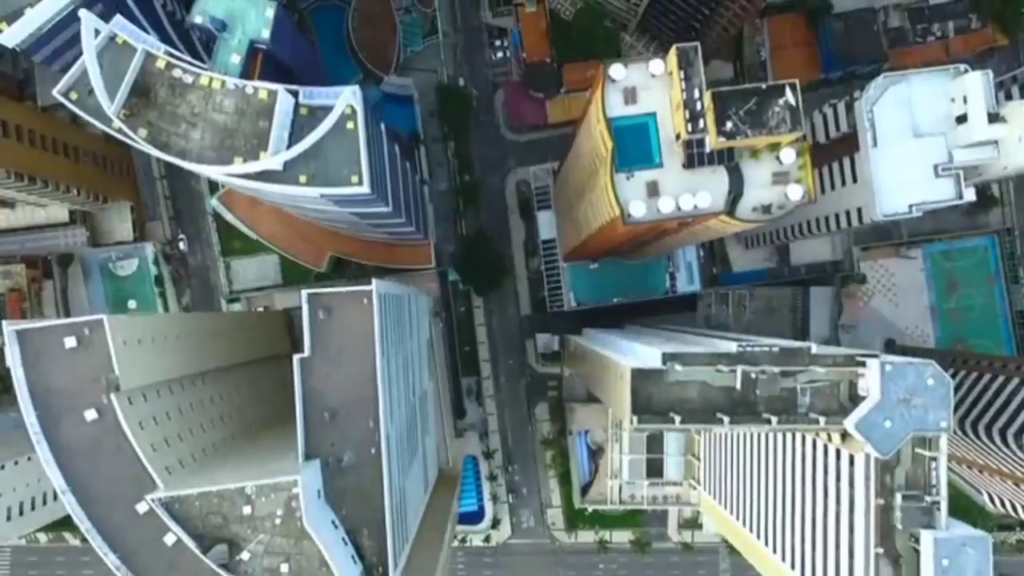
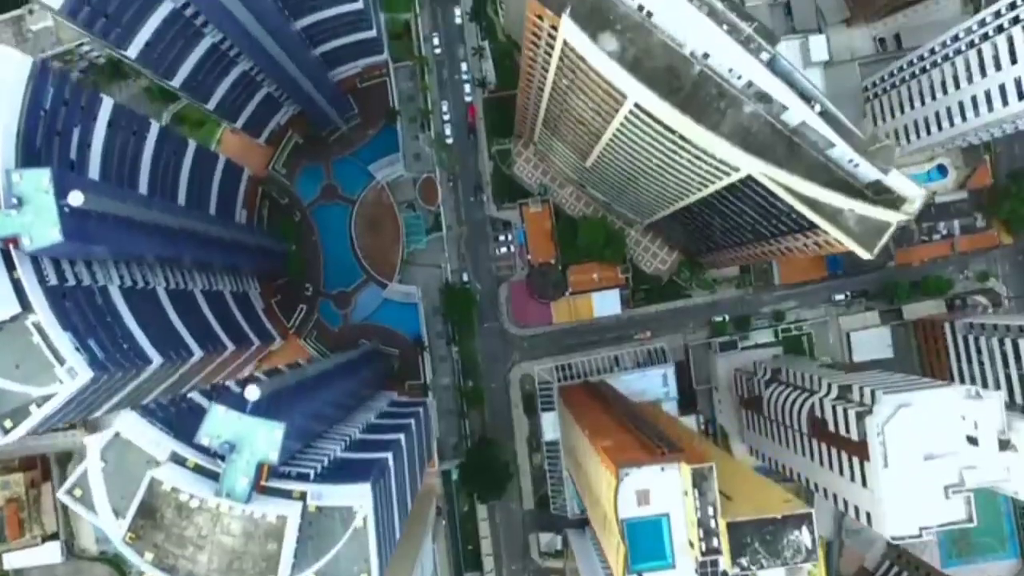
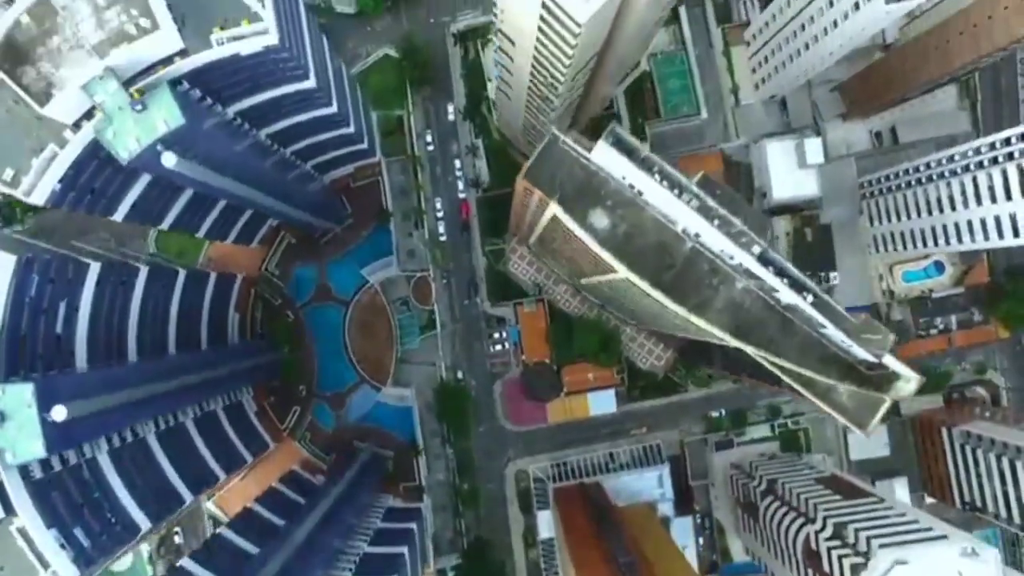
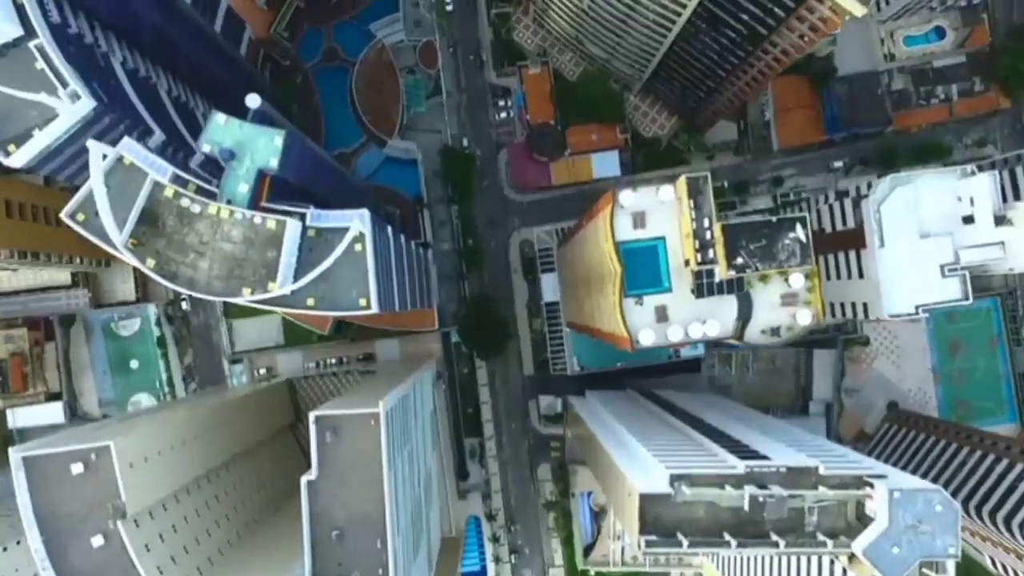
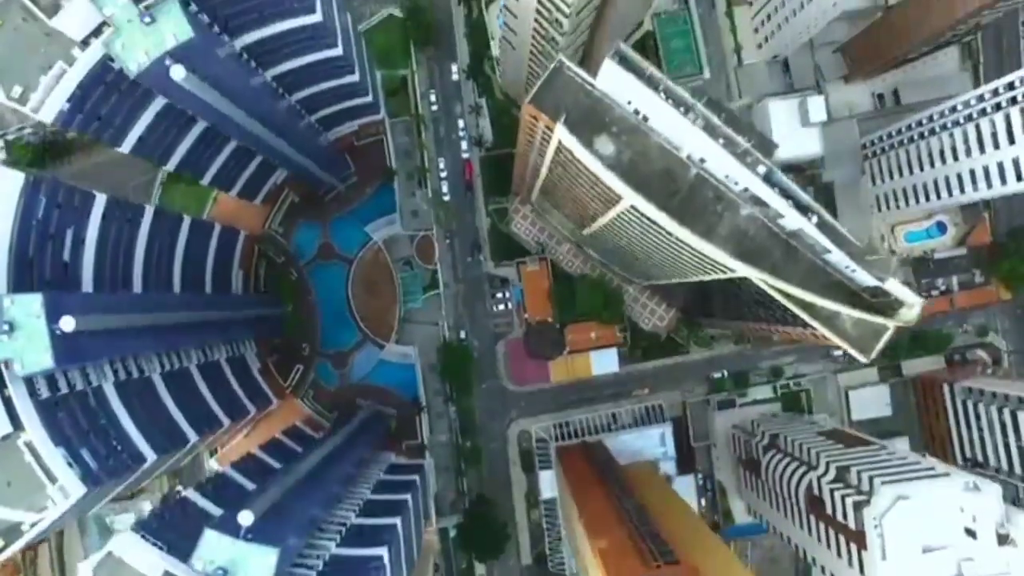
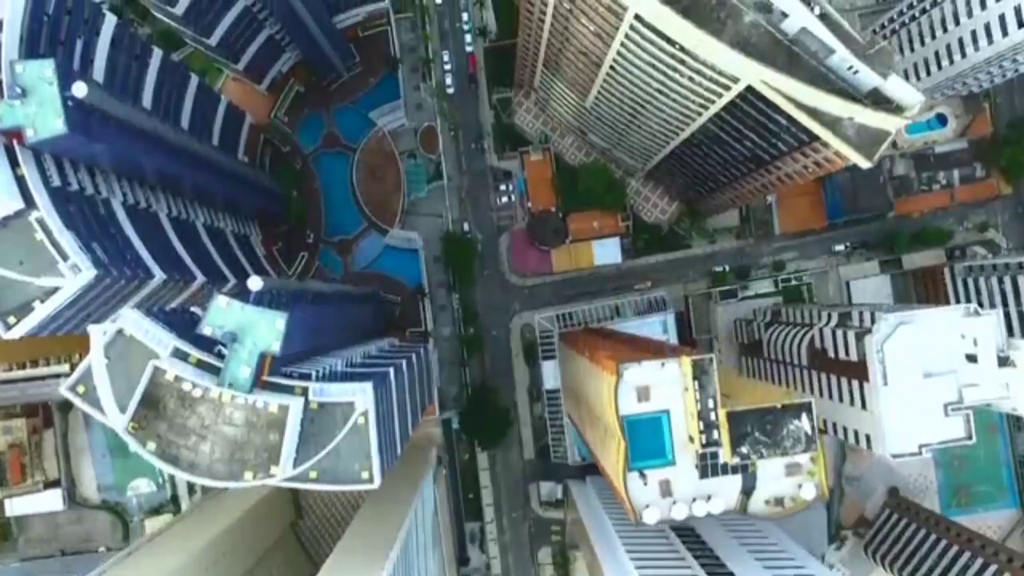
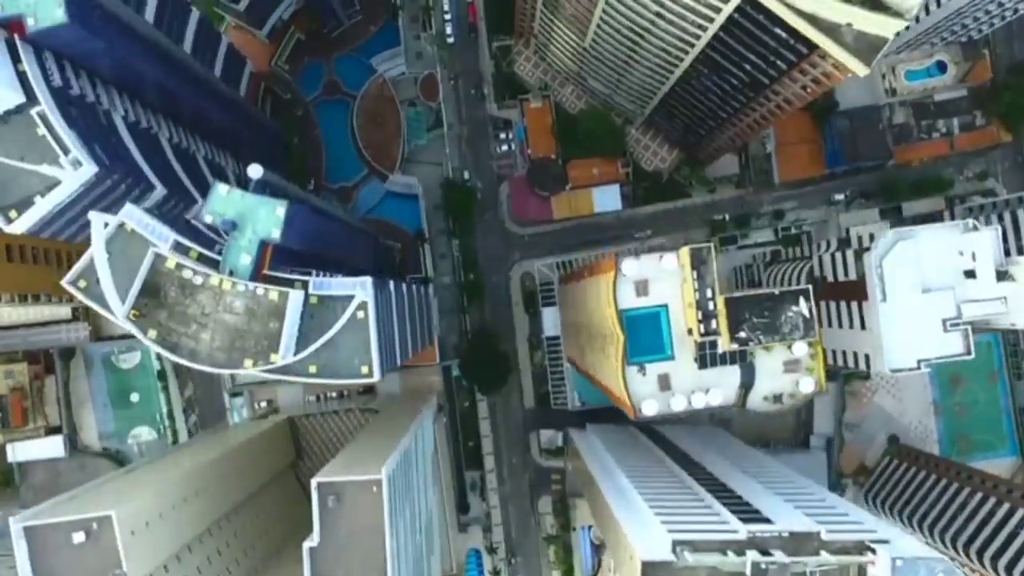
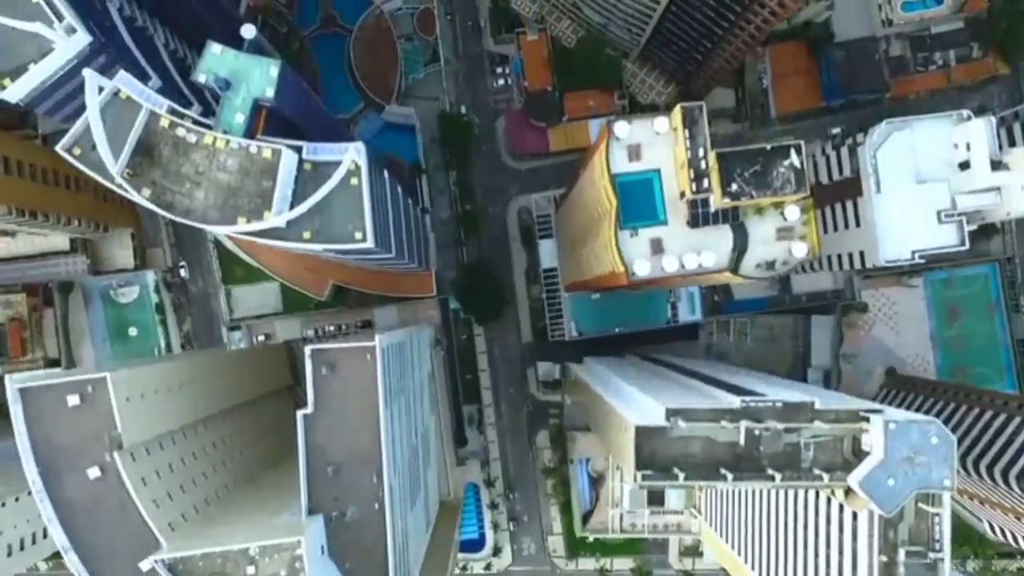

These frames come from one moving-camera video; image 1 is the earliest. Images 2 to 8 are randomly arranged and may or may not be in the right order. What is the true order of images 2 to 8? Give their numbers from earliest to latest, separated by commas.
8, 4, 7, 6, 2, 5, 3
